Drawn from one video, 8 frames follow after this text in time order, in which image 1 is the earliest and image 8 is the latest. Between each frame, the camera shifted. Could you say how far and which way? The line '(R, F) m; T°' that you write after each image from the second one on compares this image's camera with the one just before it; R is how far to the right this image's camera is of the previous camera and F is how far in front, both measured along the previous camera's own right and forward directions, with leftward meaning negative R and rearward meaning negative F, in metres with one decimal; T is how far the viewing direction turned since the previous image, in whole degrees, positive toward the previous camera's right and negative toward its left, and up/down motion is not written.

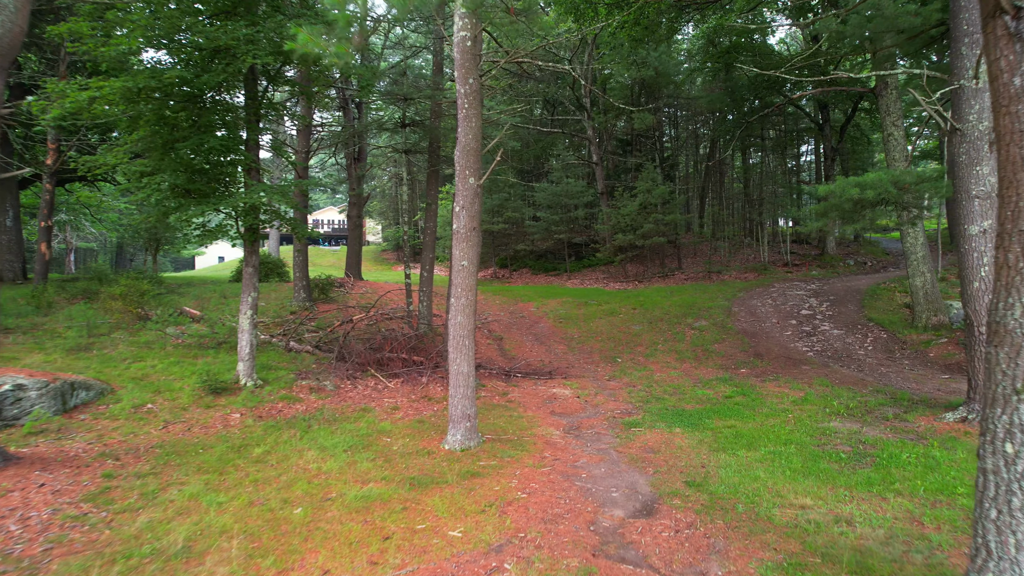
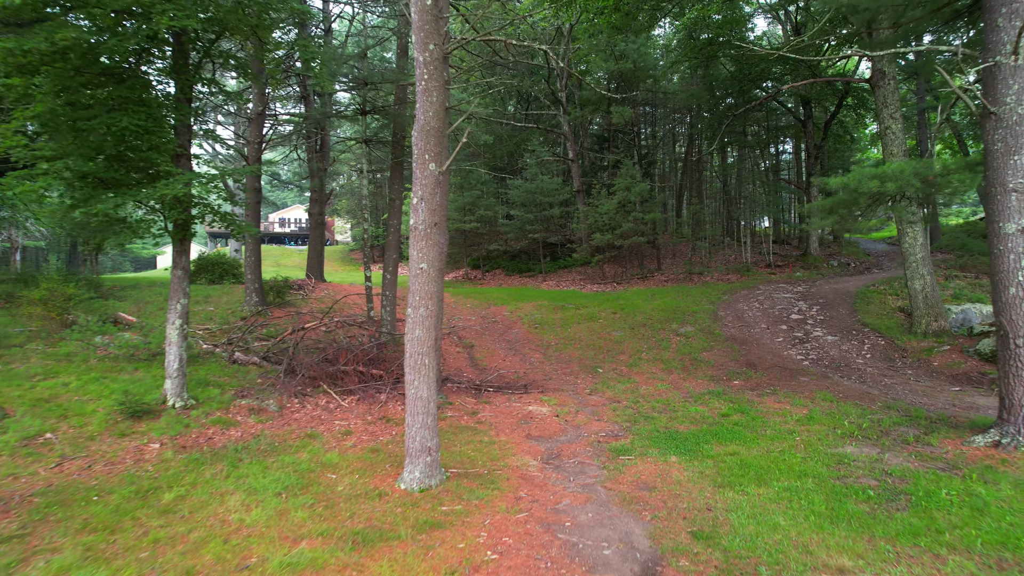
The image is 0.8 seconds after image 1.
(0.0, +0.9) m; +2°
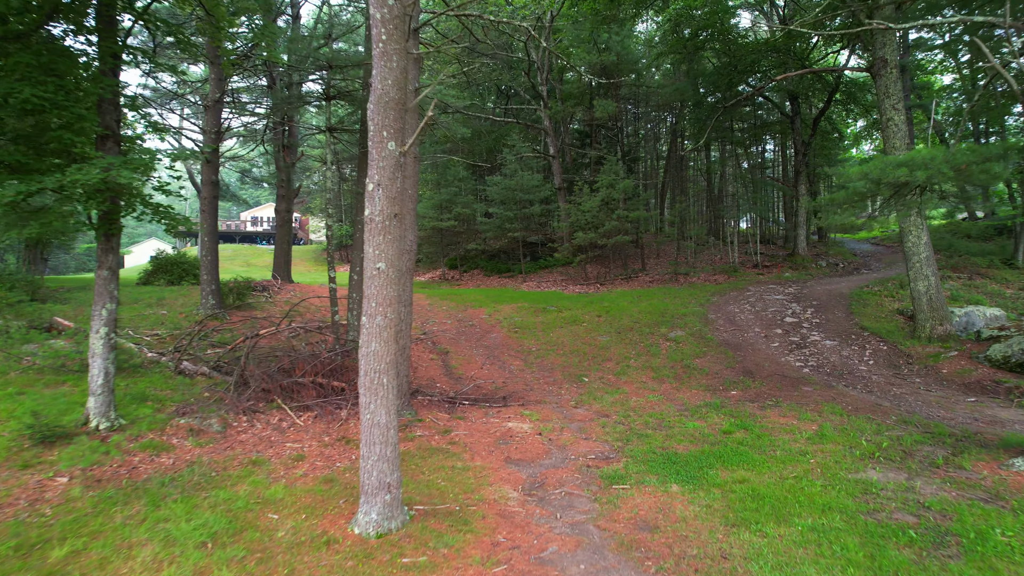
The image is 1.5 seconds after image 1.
(0.0, +0.8) m; +2°
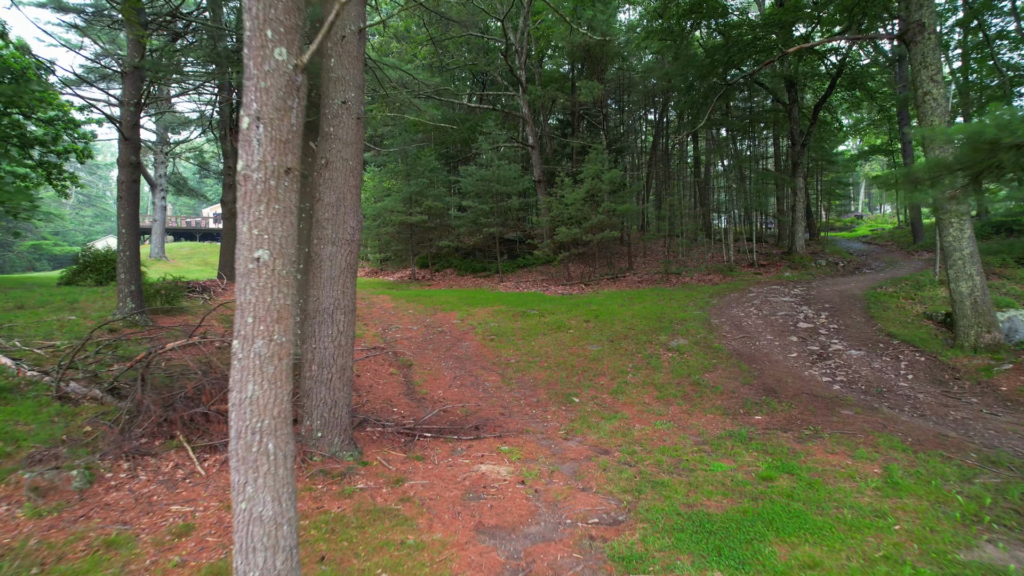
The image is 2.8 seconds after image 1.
(0.0, +1.5) m; +2°
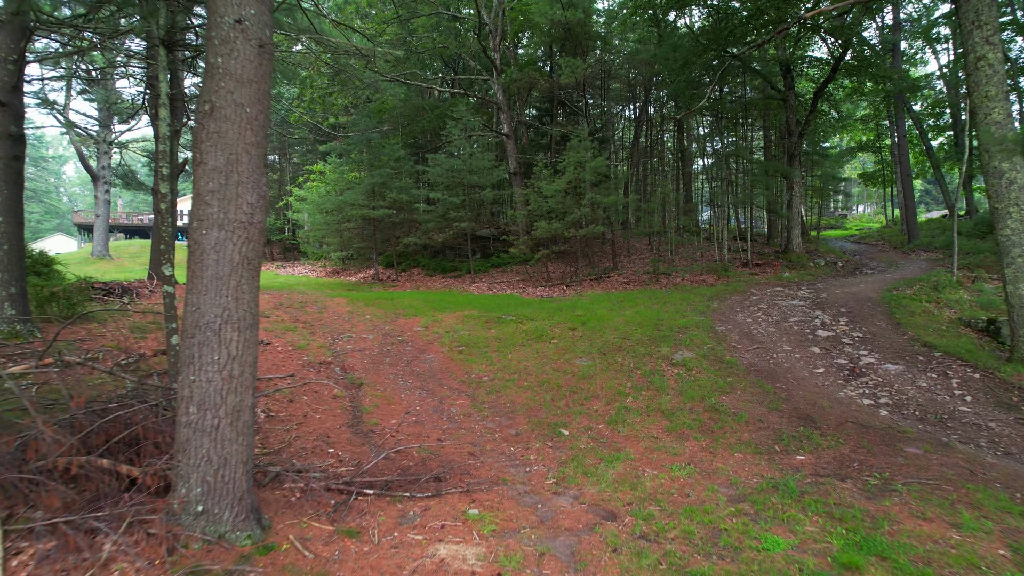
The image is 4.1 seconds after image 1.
(0.0, +1.5) m; +2°
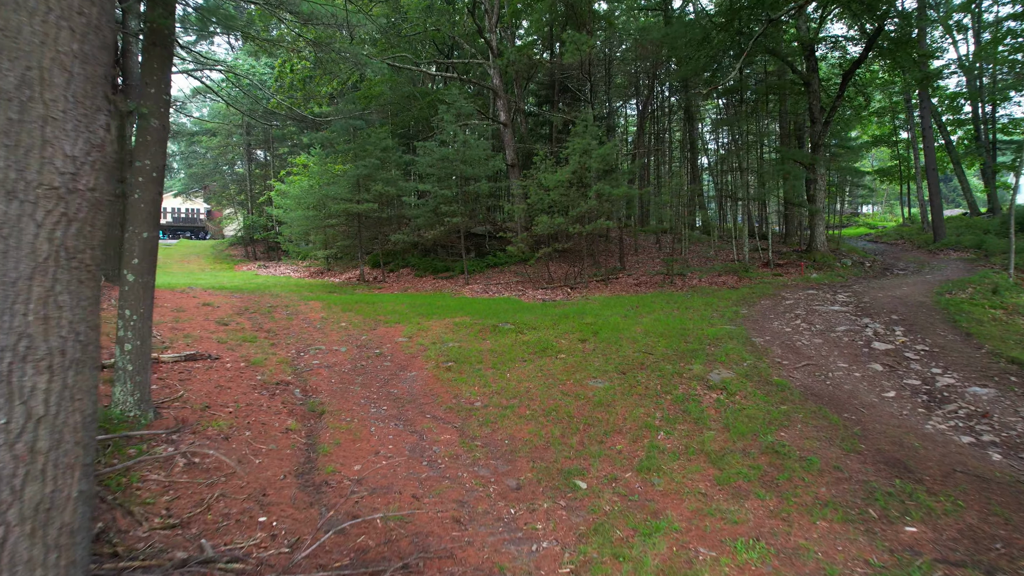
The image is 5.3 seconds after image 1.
(0.0, +1.4) m; 0°
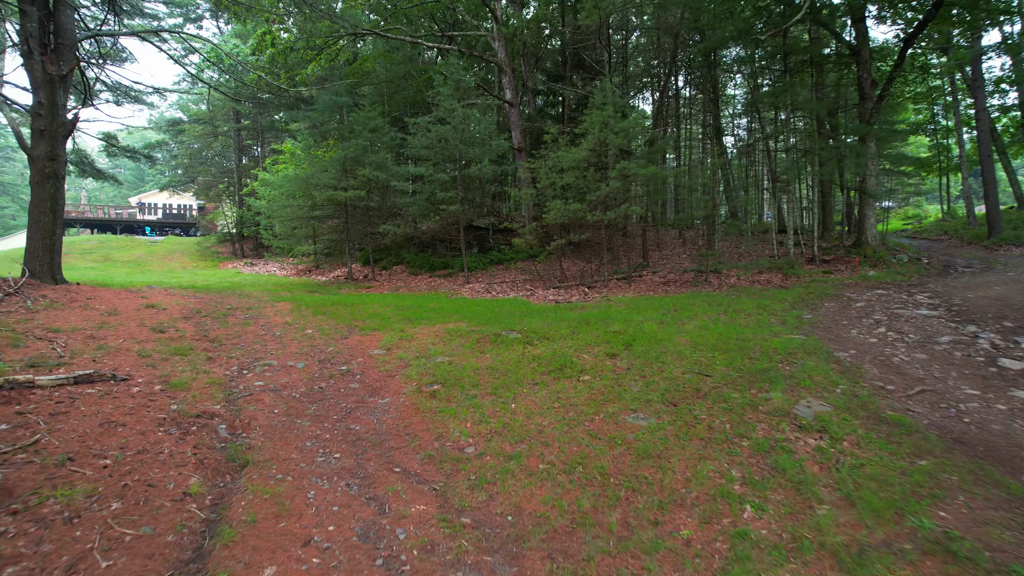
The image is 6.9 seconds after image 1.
(0.0, +1.8) m; -1°
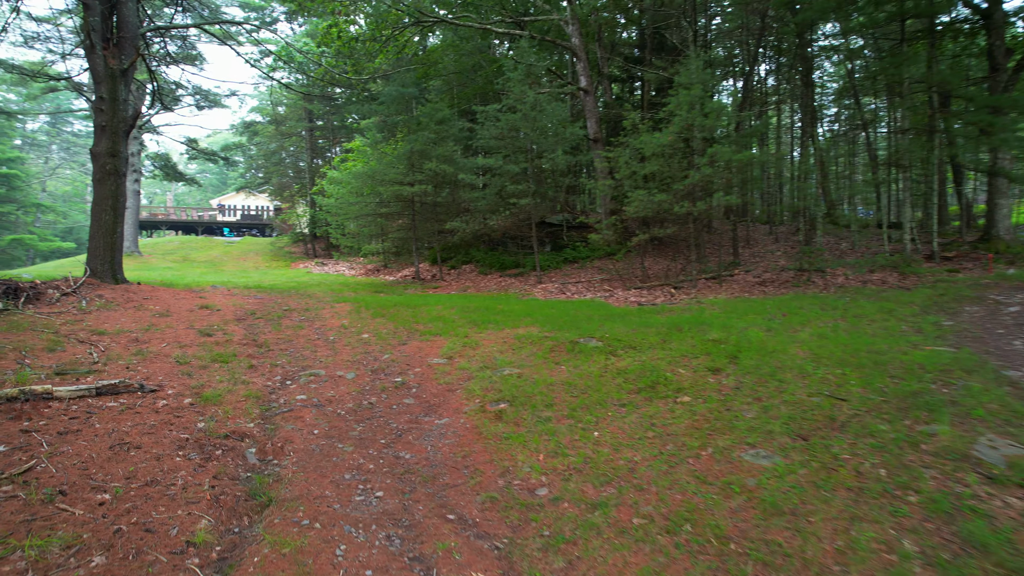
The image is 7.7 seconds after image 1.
(-0.1, +0.9) m; -6°
